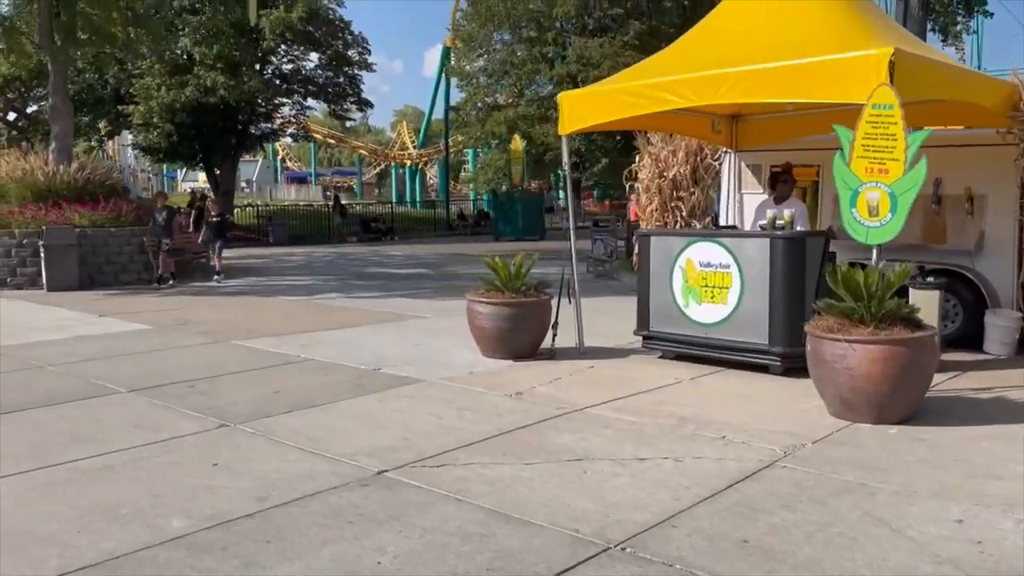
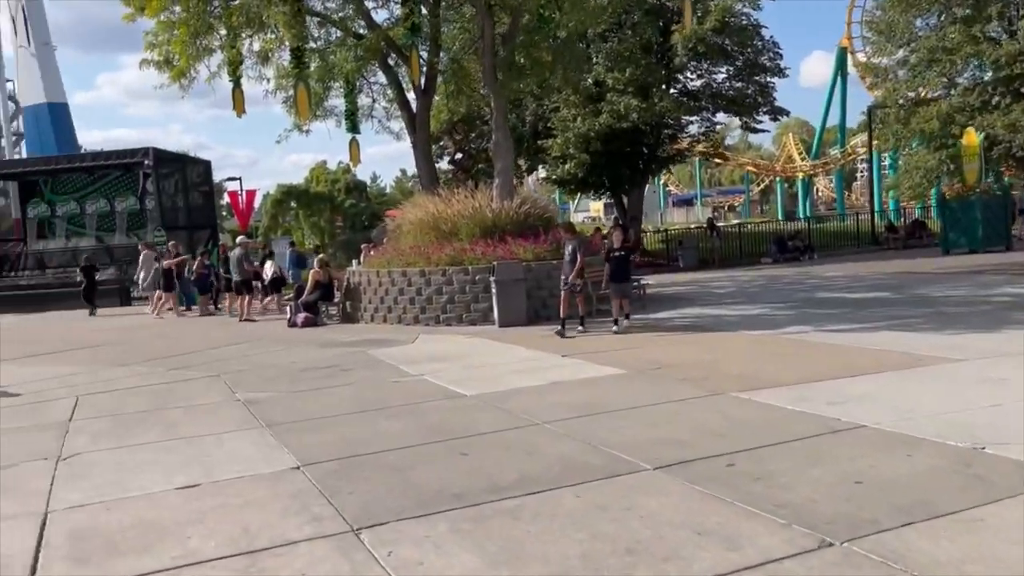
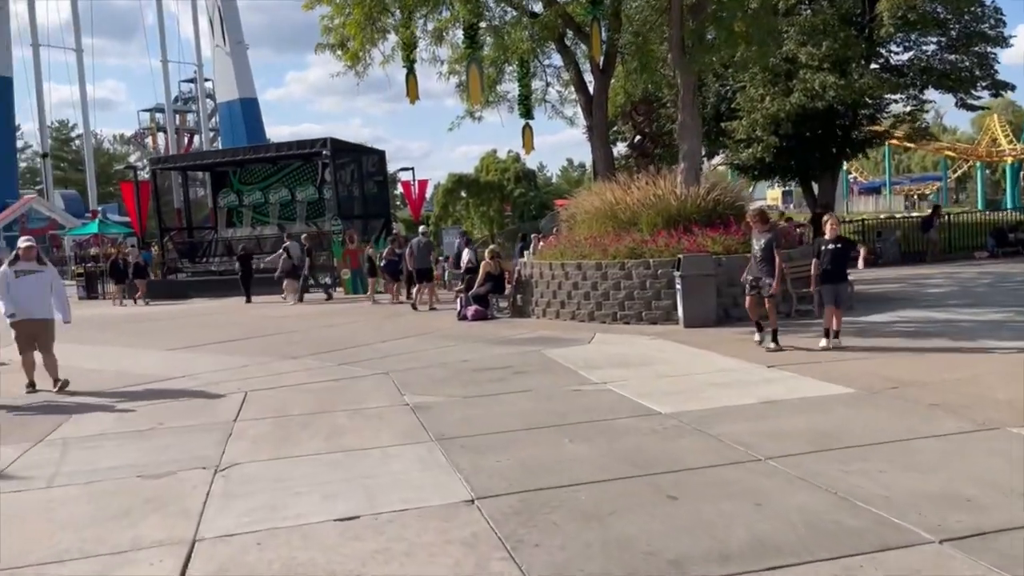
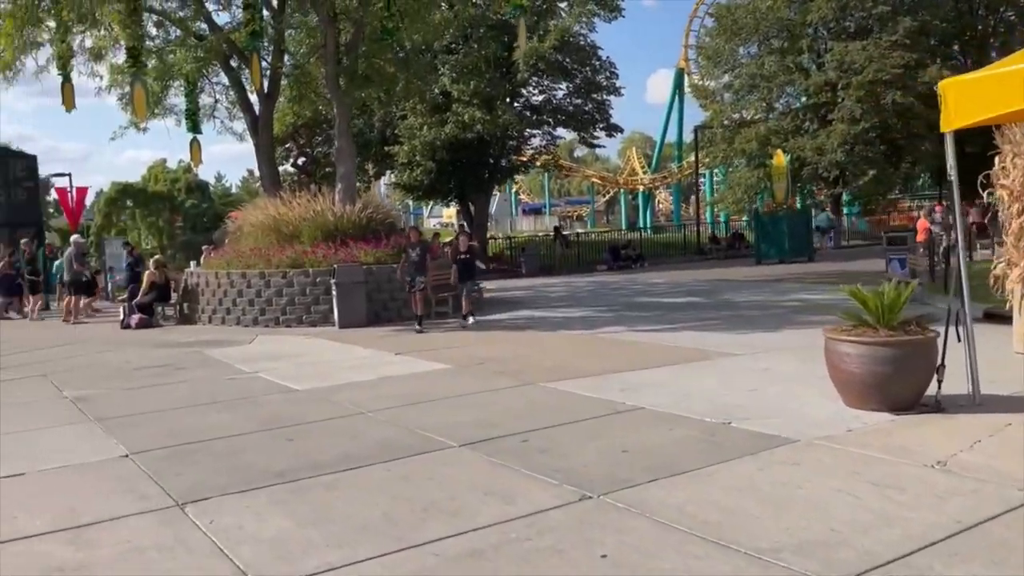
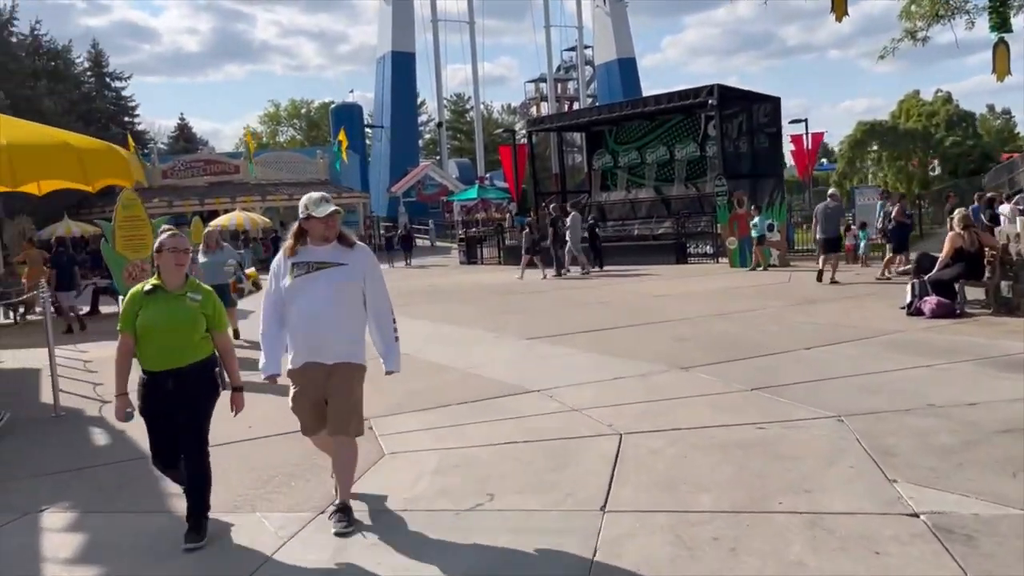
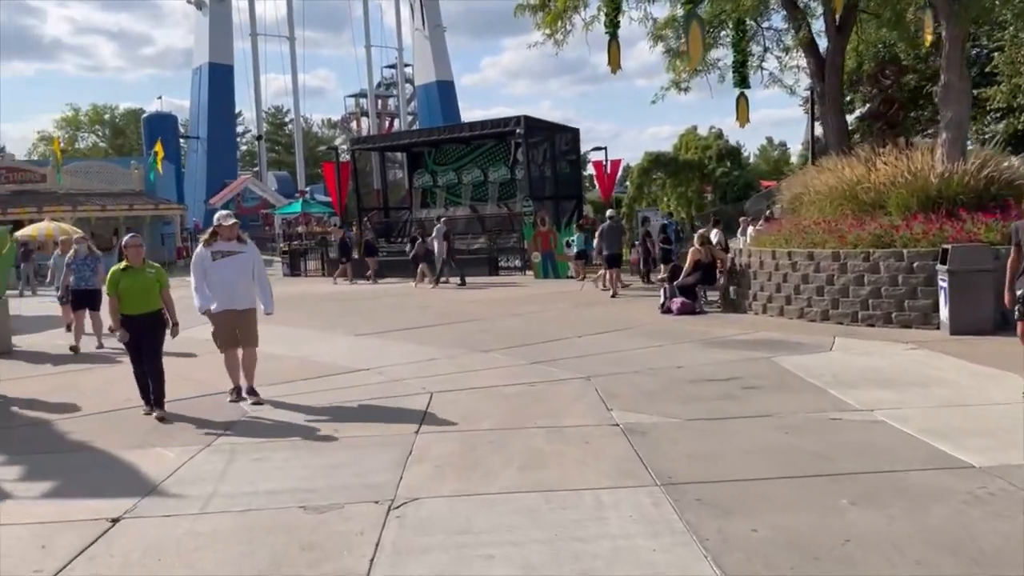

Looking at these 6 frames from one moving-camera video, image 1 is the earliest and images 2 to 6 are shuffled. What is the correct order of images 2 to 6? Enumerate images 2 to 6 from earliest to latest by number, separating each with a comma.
4, 2, 3, 6, 5
